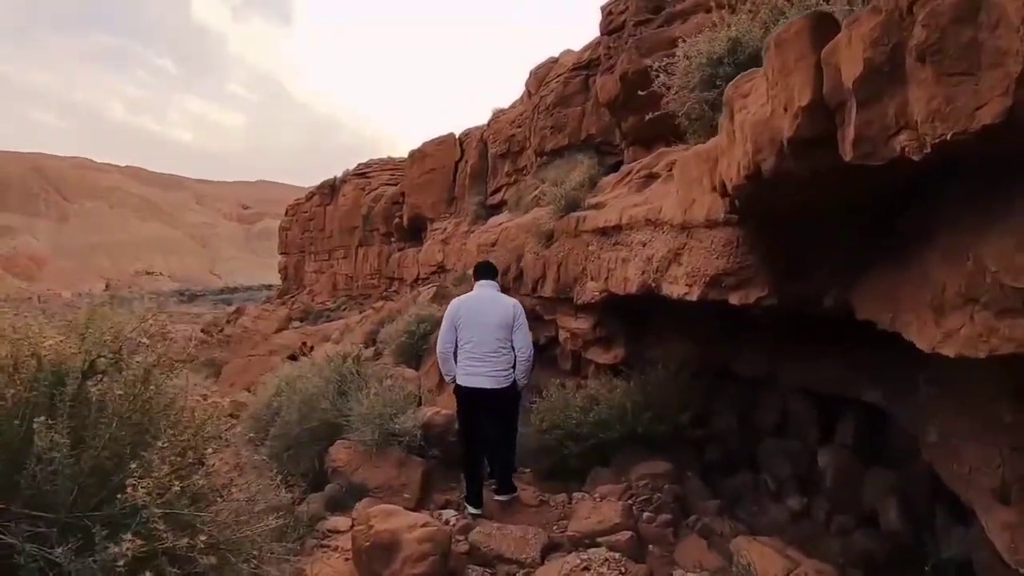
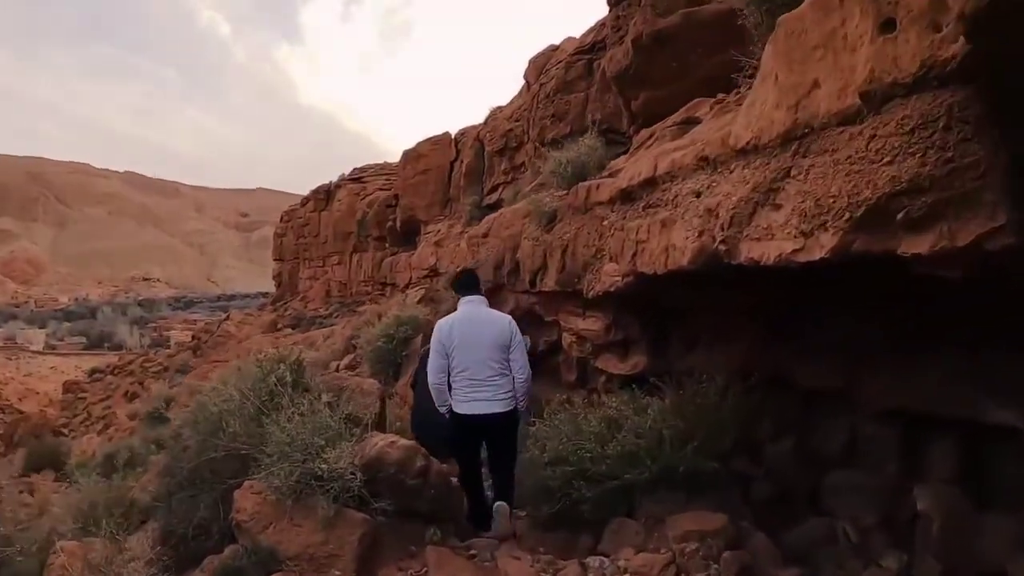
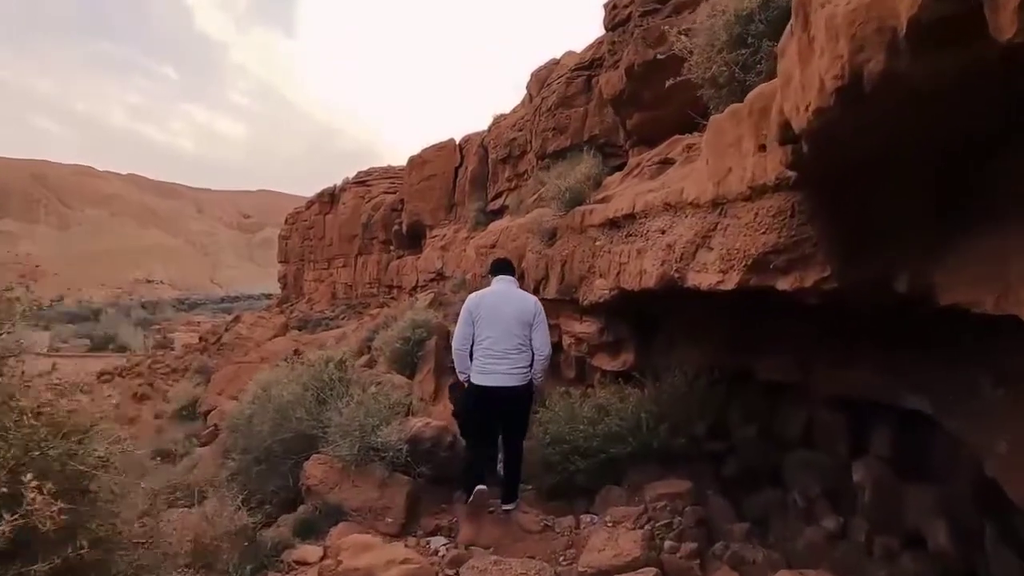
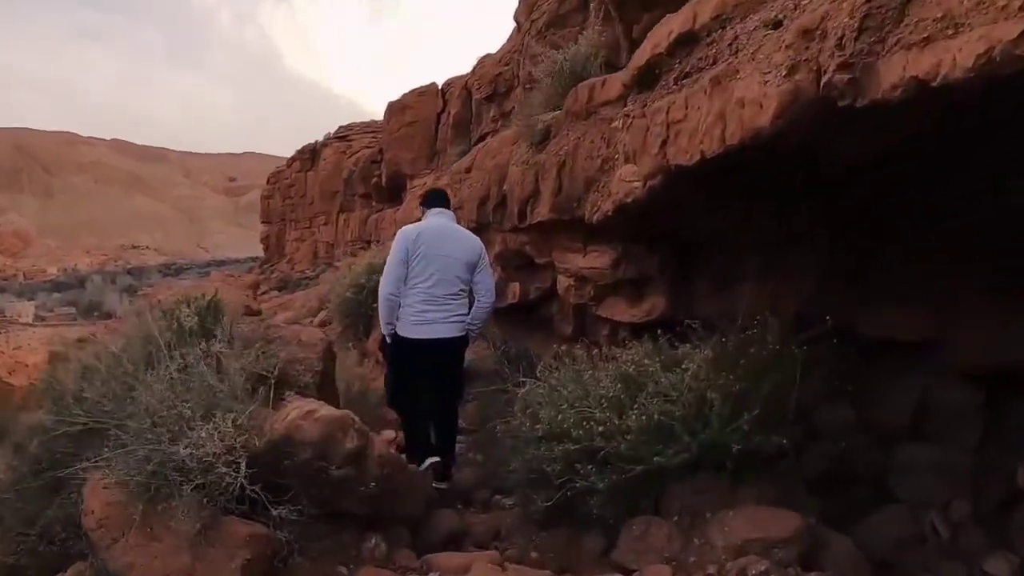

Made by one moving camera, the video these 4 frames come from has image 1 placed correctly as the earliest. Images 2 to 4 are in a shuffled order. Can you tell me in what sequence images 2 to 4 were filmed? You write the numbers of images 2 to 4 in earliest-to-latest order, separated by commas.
3, 2, 4
